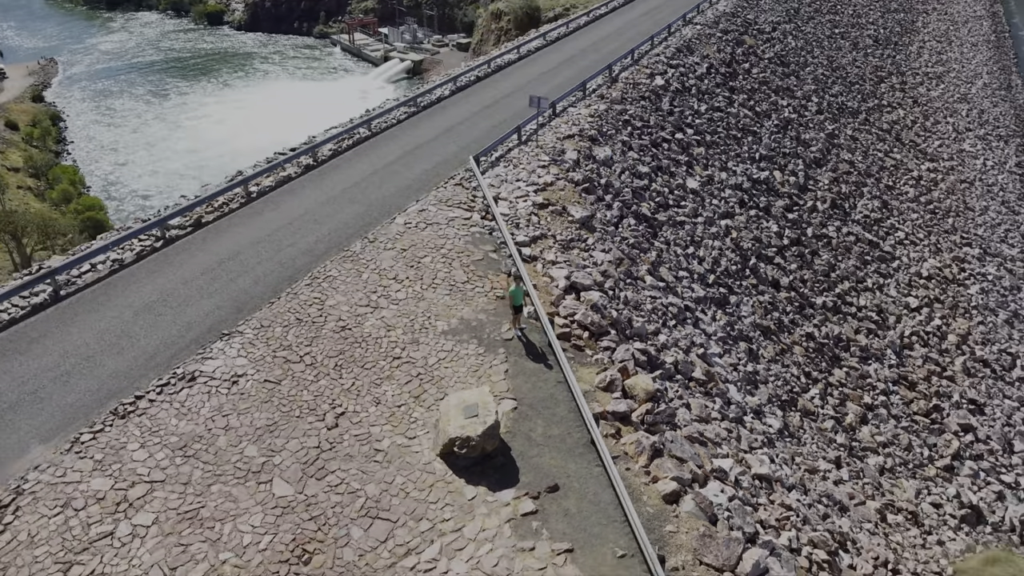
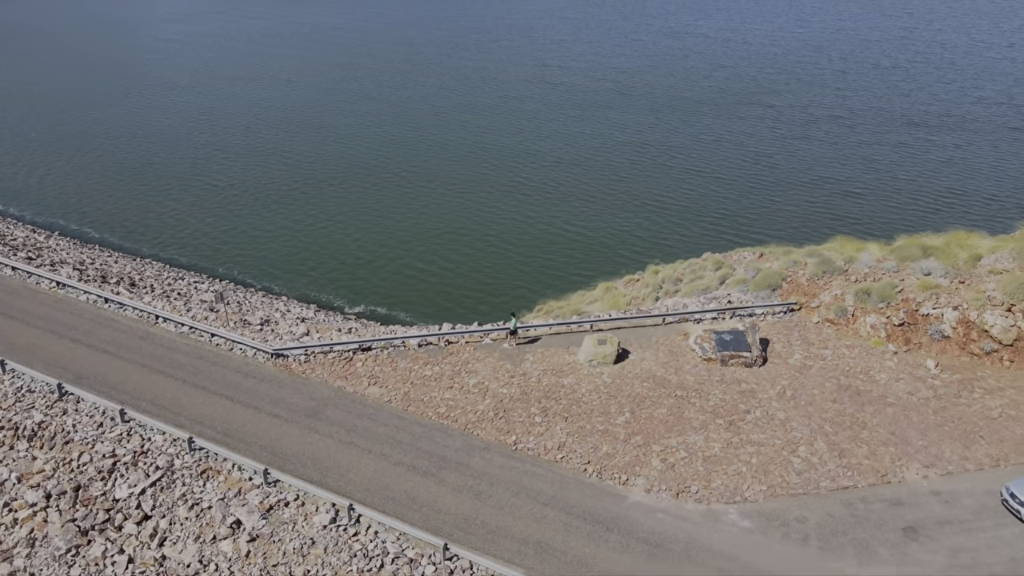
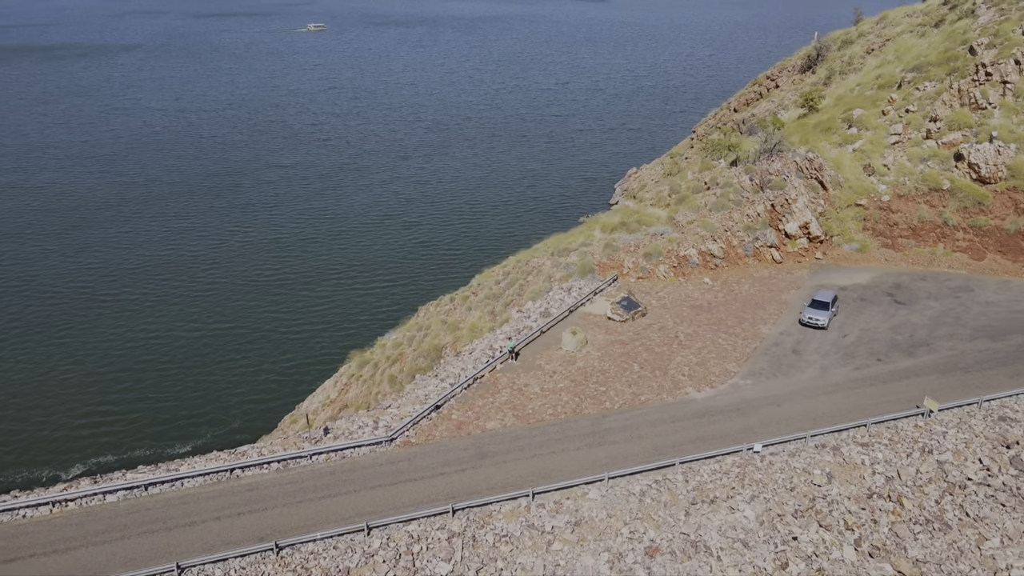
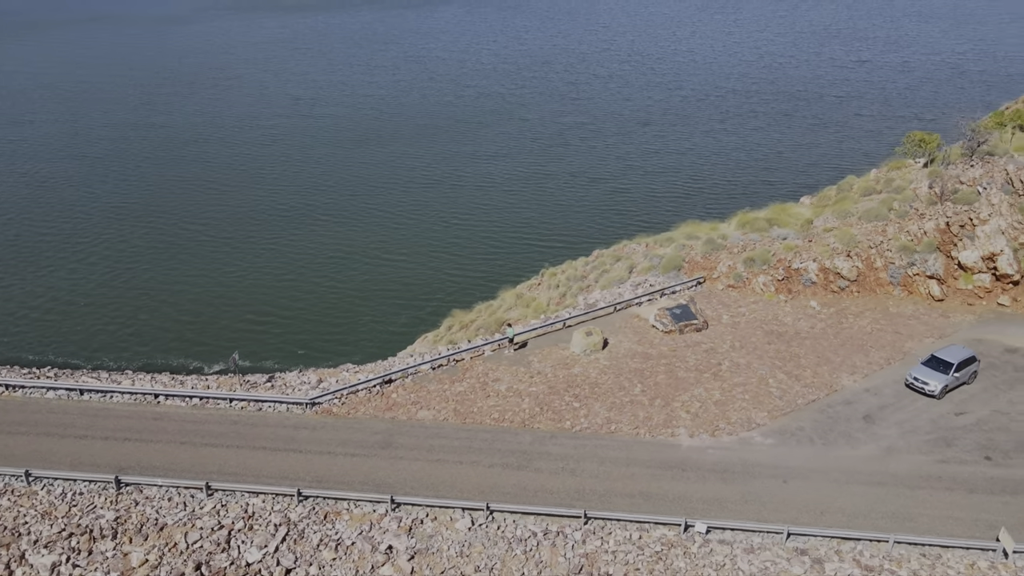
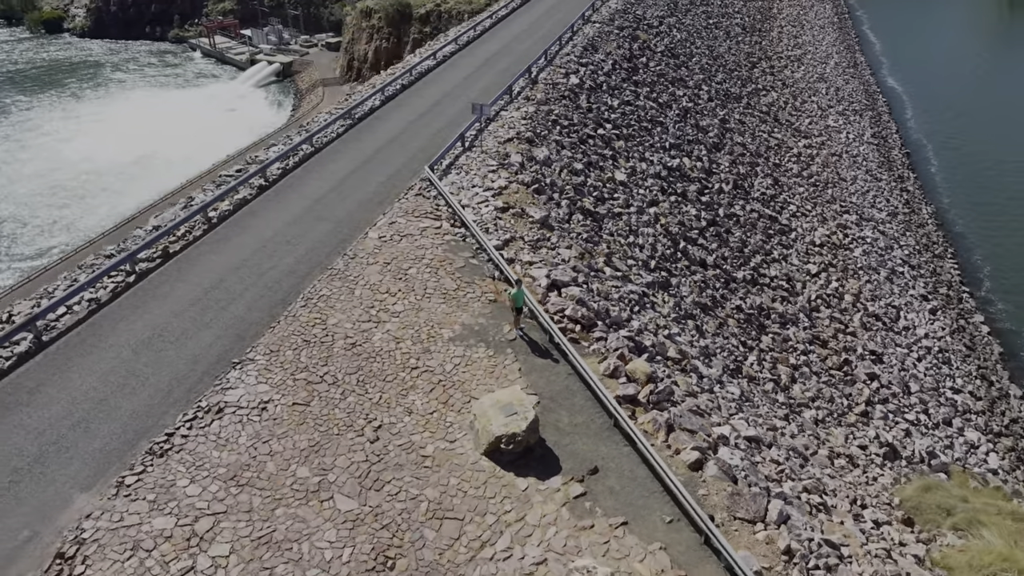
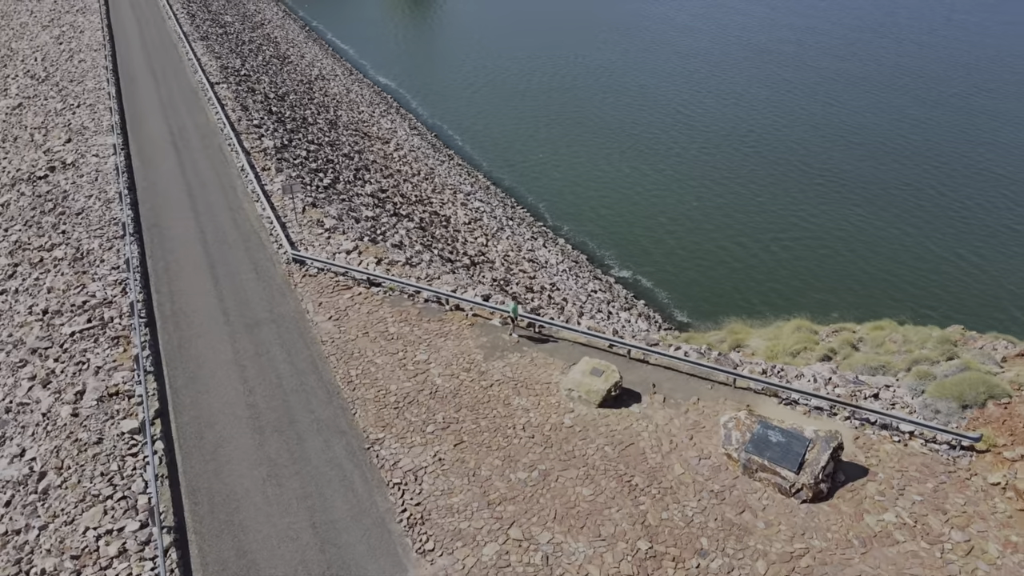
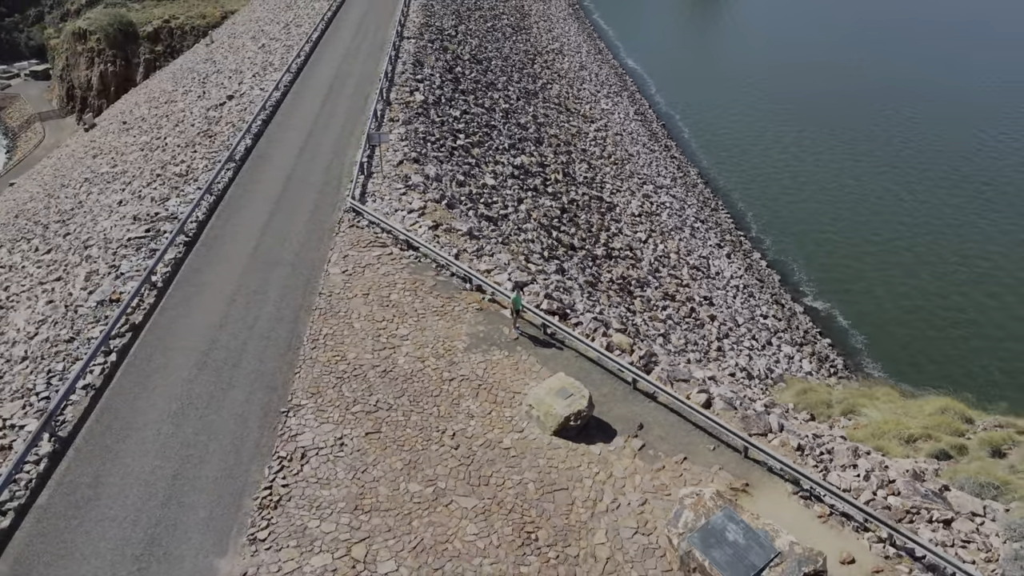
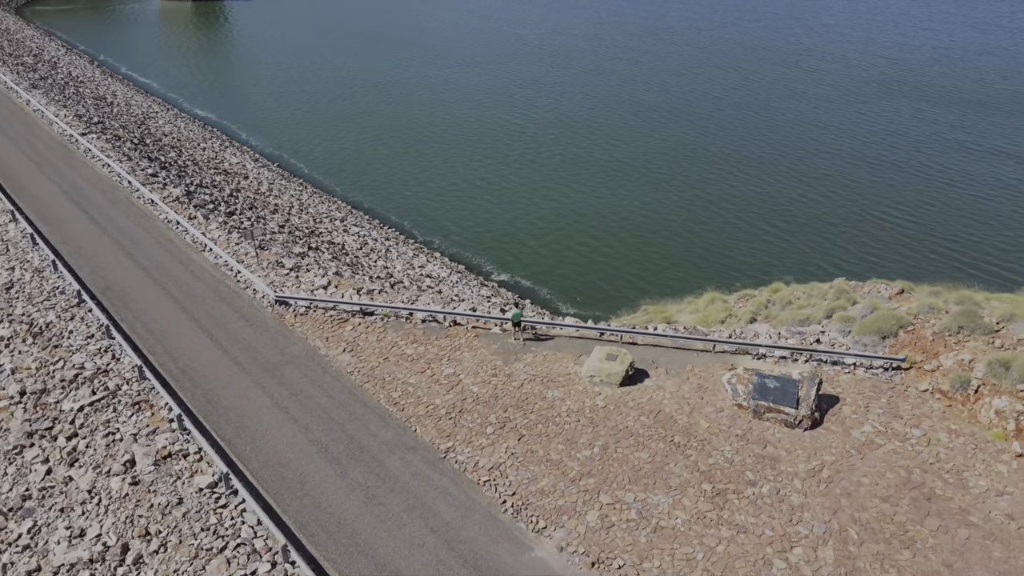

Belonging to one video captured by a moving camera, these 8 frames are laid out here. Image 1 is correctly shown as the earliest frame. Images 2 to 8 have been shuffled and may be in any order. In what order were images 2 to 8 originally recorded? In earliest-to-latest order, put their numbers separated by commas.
5, 7, 6, 8, 2, 4, 3
